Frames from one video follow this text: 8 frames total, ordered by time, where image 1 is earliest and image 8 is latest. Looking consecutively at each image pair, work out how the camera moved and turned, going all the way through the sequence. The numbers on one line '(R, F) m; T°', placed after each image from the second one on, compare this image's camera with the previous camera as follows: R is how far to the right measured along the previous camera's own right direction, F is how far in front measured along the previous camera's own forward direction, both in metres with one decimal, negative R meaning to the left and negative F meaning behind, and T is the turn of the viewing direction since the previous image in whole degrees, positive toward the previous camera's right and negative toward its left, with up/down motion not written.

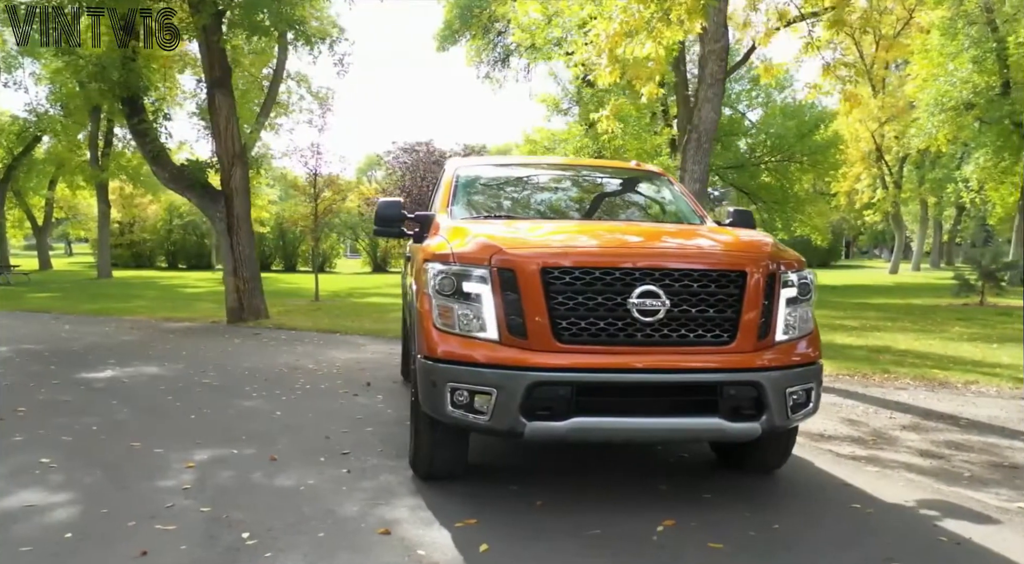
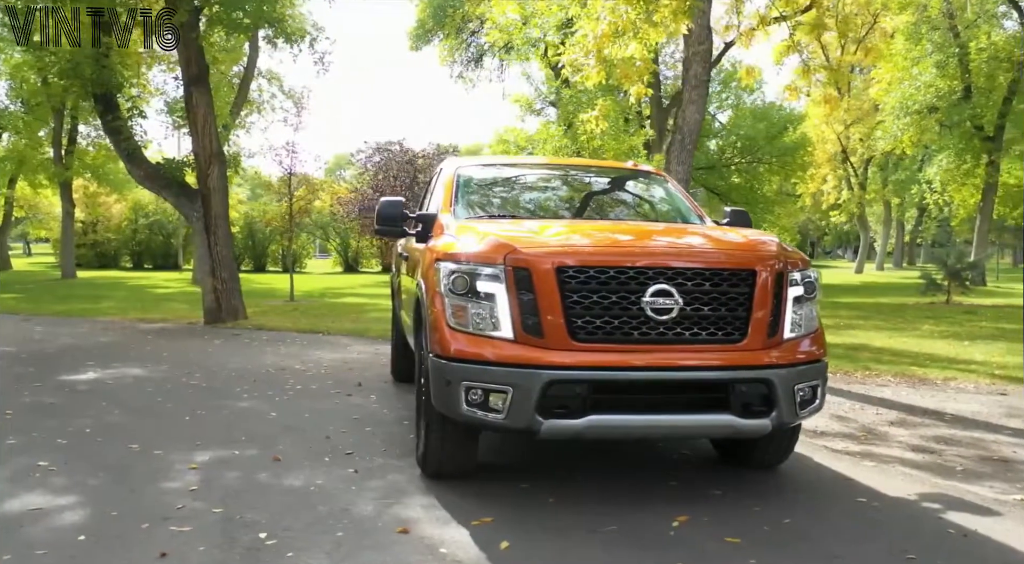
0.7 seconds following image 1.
(-0.2, 0.0) m; +2°
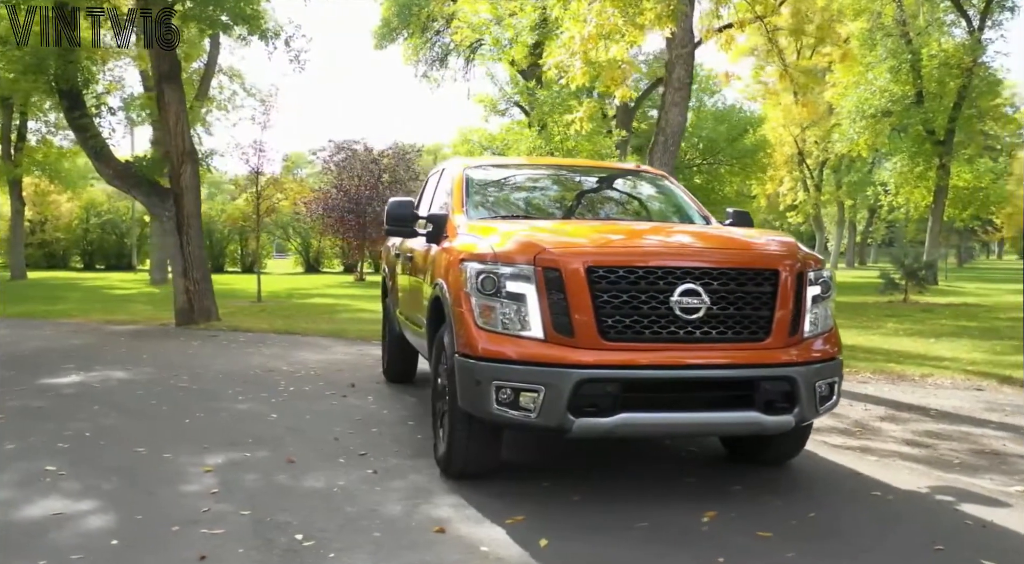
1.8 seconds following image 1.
(-0.3, 0.0) m; +3°
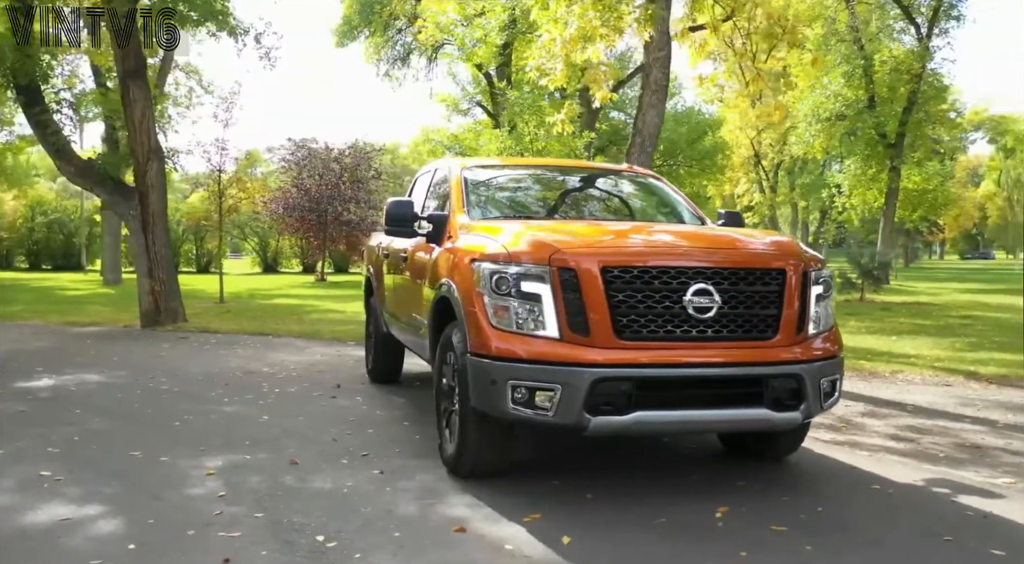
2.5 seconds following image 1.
(-0.3, 0.0) m; +3°
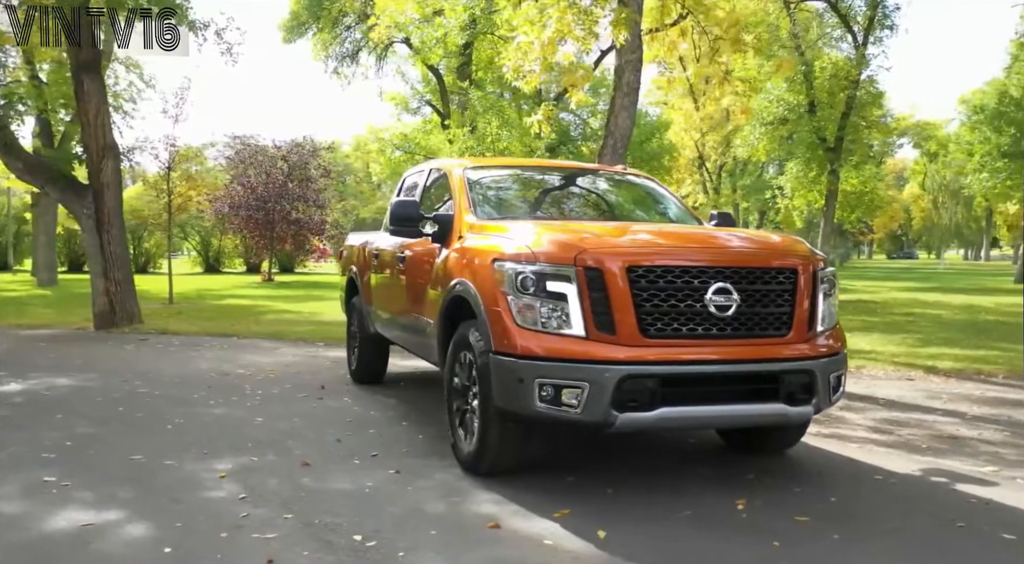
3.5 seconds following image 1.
(-0.4, 0.0) m; +4°
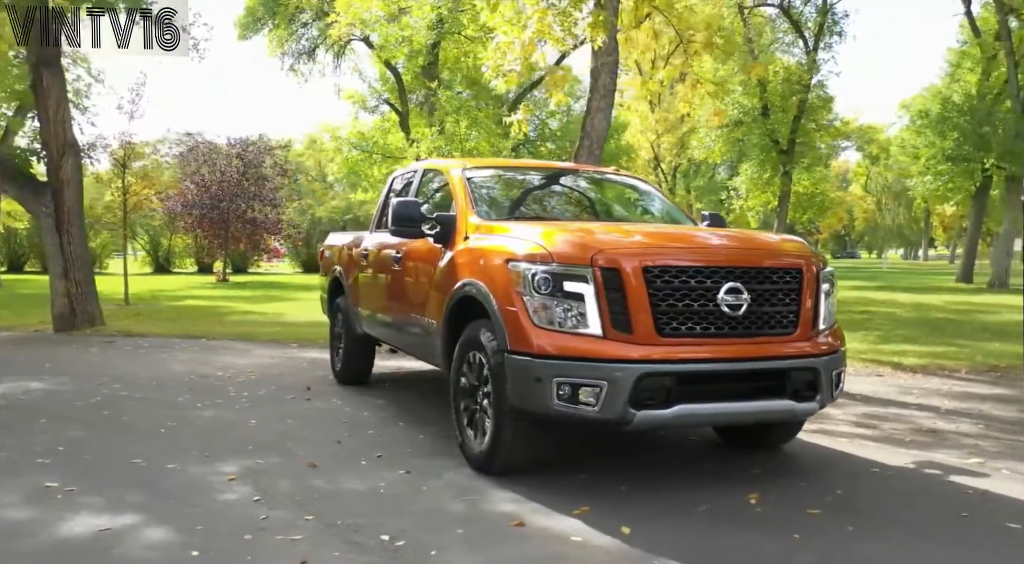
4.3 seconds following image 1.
(-0.3, 0.0) m; +3°
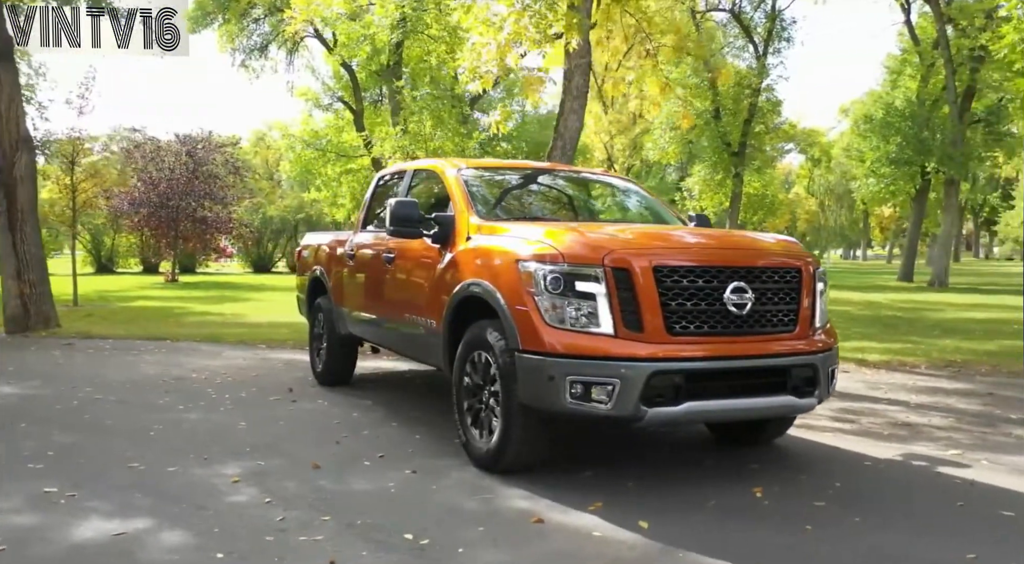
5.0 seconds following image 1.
(-0.3, 0.0) m; +4°
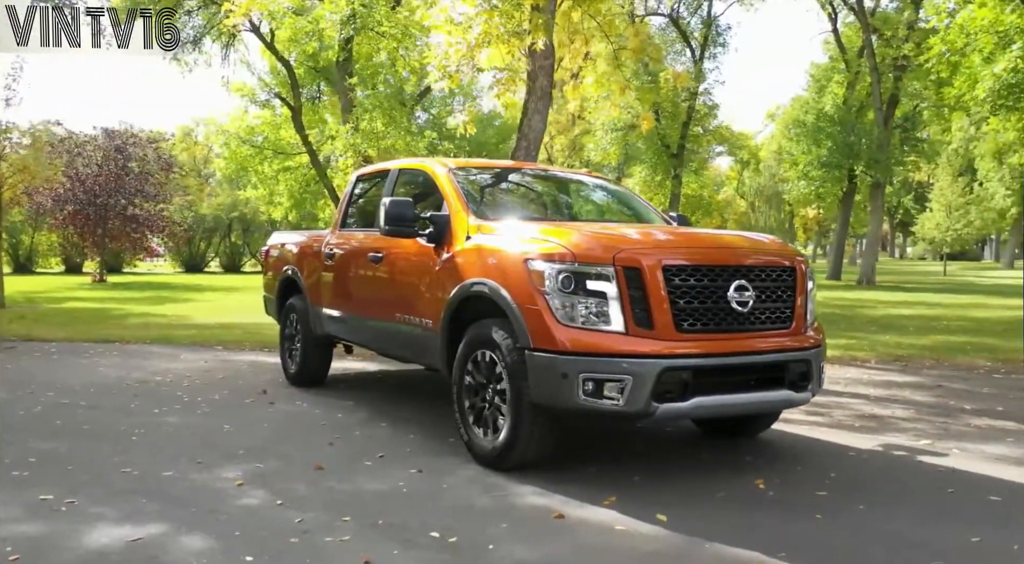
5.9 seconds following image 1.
(-0.4, 0.0) m; +5°
